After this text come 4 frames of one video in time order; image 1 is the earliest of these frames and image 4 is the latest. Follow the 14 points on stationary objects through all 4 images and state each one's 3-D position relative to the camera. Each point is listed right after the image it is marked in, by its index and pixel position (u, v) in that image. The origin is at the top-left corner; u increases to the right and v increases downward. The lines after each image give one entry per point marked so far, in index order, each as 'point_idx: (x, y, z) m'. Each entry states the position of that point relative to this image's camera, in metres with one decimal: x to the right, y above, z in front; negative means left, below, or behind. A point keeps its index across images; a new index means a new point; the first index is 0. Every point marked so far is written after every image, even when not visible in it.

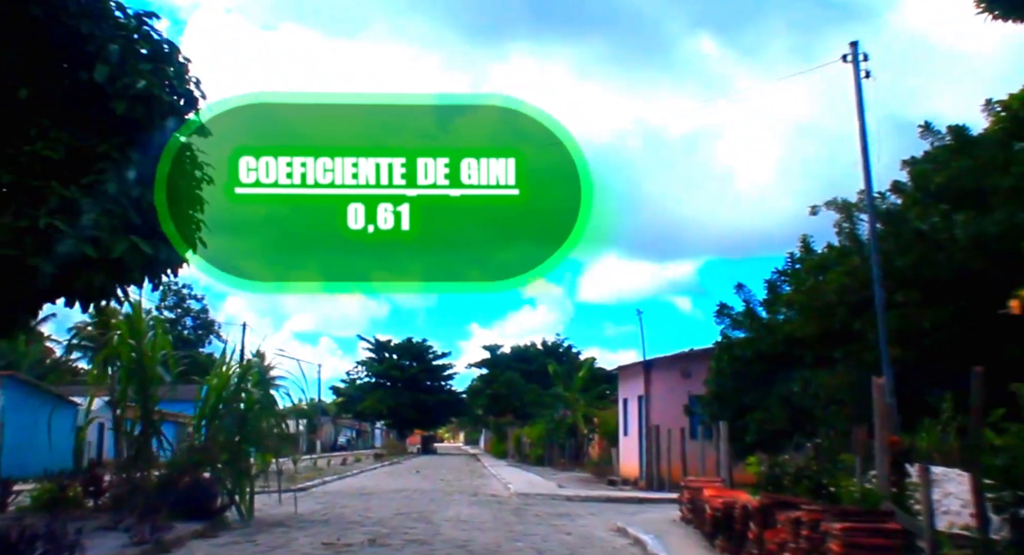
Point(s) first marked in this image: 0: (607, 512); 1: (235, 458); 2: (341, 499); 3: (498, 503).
0: (+1.7, -4.3, +16.3) m
1: (-4.3, -2.8, +13.8) m
2: (-3.8, -4.9, +19.8) m
3: (-0.3, -4.7, +18.3) m
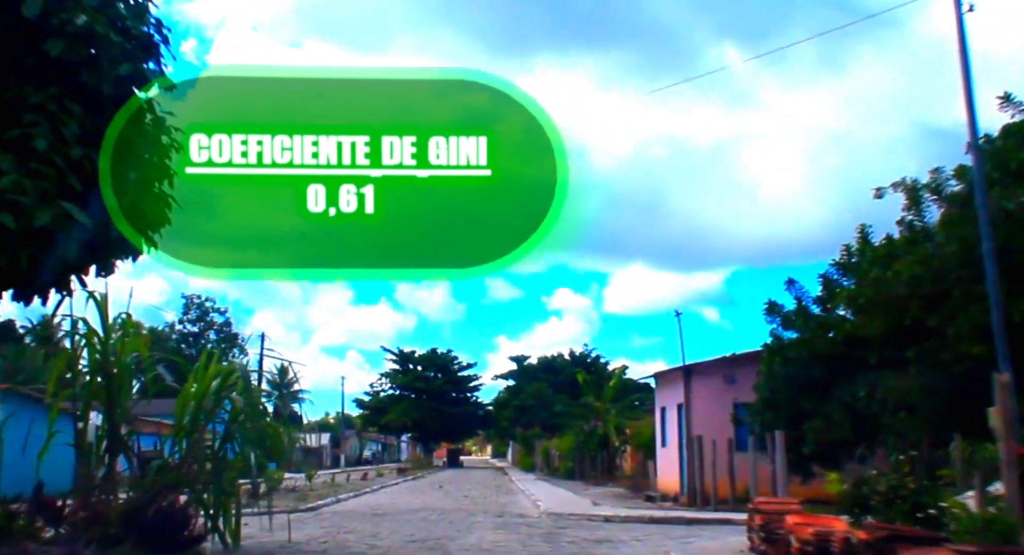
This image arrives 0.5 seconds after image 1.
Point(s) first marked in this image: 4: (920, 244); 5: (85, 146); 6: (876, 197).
0: (+2.2, -4.1, +14.2) m
1: (-3.9, -2.6, +11.9) m
2: (-3.2, -4.8, +17.8) m
3: (+0.2, -4.5, +16.2) m
4: (+8.3, +0.7, +18.1) m
5: (-4.0, +1.2, +8.5) m
6: (+7.2, +1.6, +17.7) m
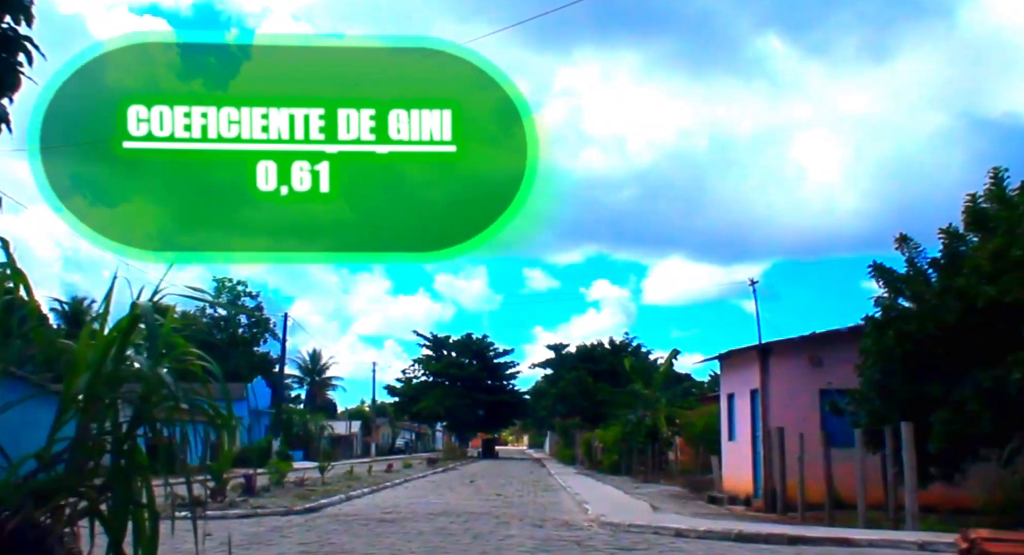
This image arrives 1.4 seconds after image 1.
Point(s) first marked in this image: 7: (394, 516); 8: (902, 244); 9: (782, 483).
0: (+2.7, -3.3, +10.1) m
1: (-3.5, -1.8, +8.1) m
2: (-2.5, -3.9, +14.0) m
3: (+0.8, -3.7, +12.3) m
4: (+9.0, +1.5, +13.8) m
5: (-3.7, +2.0, +4.6) m
6: (+7.9, +2.5, +13.4) m
7: (-2.2, -4.5, +17.1) m
8: (+7.5, +0.7, +17.3) m
9: (+5.8, -4.5, +19.4) m
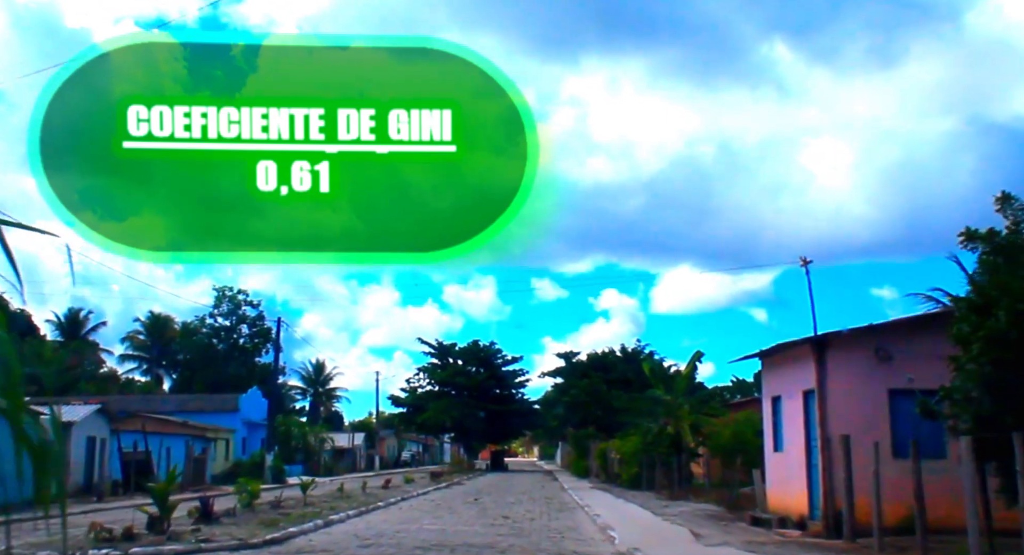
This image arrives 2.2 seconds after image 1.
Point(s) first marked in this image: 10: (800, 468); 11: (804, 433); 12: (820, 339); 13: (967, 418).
0: (+2.8, -2.7, +6.7) m
1: (-3.4, -1.3, +4.7) m
2: (-2.4, -3.5, +10.6) m
3: (+0.9, -3.2, +8.8) m
4: (+9.0, +2.1, +10.3) m
5: (-3.8, +2.6, +1.3) m
6: (+7.9, +3.0, +10.0) m
7: (-2.1, -4.1, +13.7) m
8: (+7.6, +1.1, +13.8) m
9: (+6.0, -4.0, +15.9) m
10: (+6.0, -4.0, +18.8) m
11: (+6.0, -3.2, +18.6) m
12: (+6.1, -1.2, +17.7) m
13: (+6.7, -2.1, +13.1) m
